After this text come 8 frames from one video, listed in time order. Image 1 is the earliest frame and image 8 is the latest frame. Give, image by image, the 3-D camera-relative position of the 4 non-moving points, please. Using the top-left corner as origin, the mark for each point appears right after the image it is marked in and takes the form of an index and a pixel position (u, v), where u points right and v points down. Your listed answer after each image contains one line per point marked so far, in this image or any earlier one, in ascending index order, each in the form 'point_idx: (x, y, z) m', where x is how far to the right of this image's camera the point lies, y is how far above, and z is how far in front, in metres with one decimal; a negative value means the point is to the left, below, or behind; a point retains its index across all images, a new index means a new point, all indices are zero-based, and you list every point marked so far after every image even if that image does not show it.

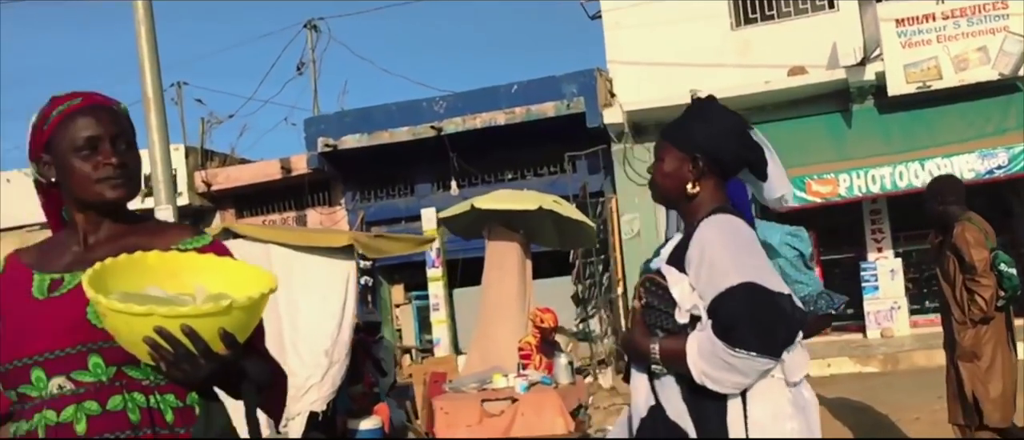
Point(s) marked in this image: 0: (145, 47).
0: (-3.6, +1.7, +10.0) m
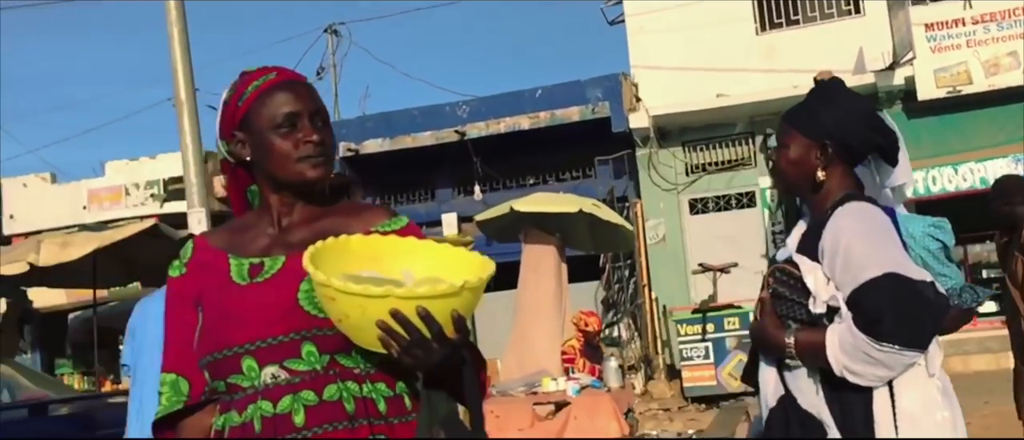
0: (-3.3, +1.7, +9.9) m
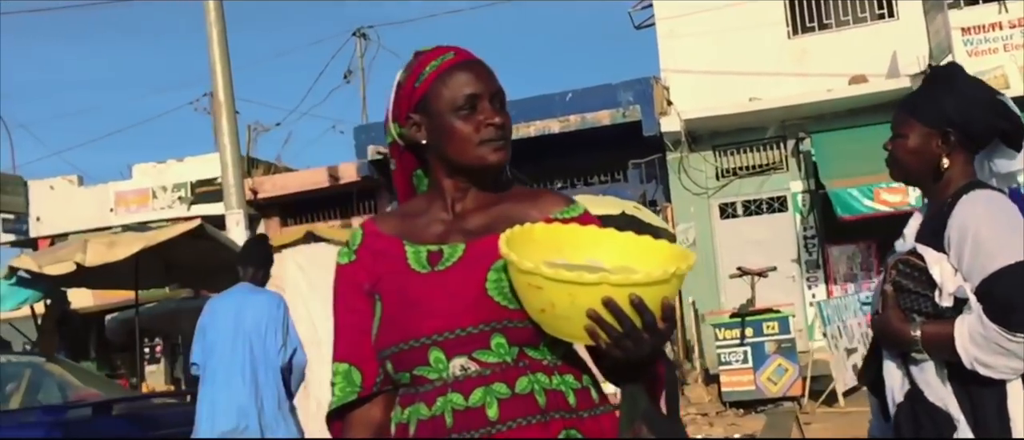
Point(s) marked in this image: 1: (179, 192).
0: (-2.9, +1.7, +9.9) m
1: (-5.4, +0.5, +16.4) m
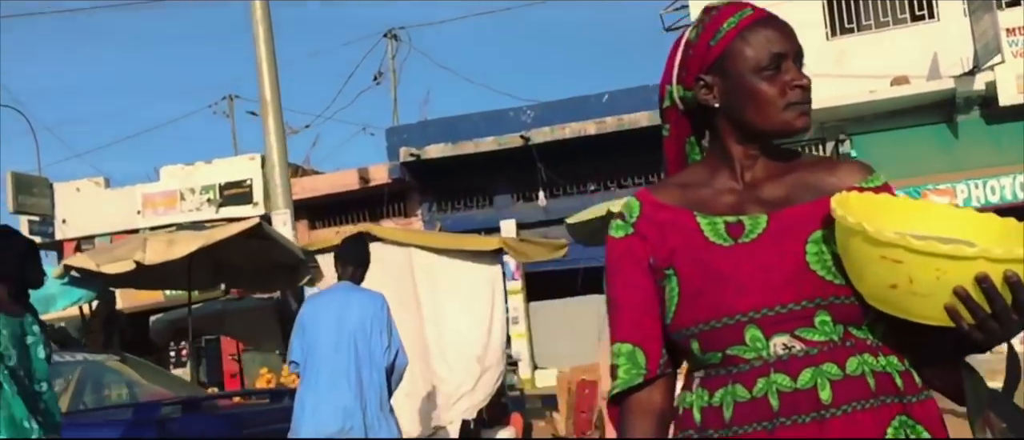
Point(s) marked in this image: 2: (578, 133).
0: (-2.4, +1.7, +9.8) m
1: (-4.9, +0.4, +16.3) m
2: (+0.9, +1.2, +13.8) m
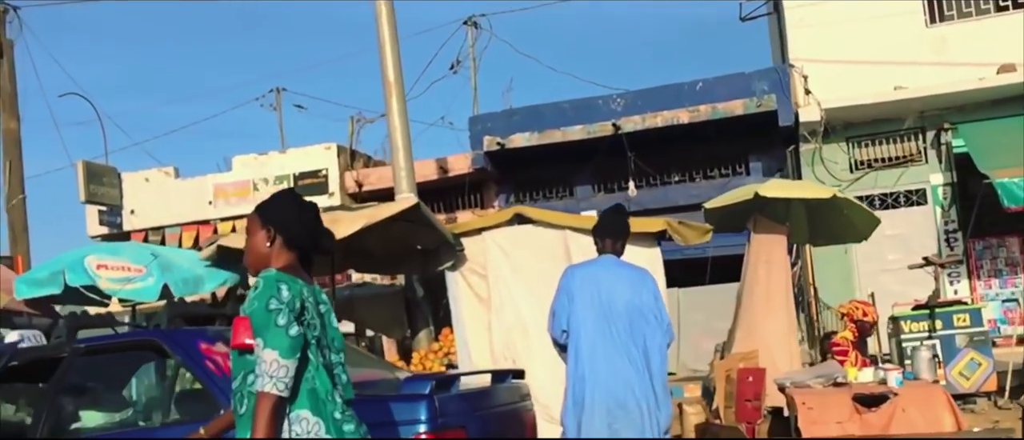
0: (-1.2, +1.8, +9.5) m
1: (-3.6, +0.6, +16.0) m
2: (+2.1, +1.3, +13.6) m
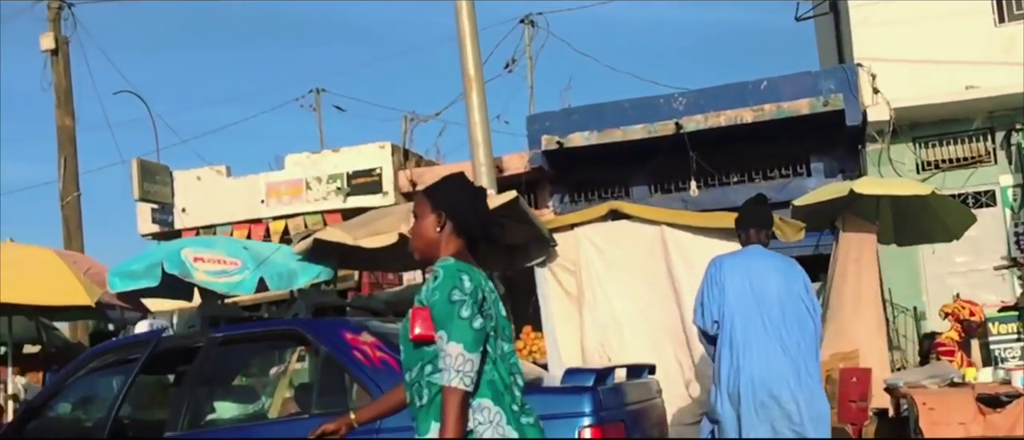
0: (-0.4, +1.8, +9.4) m
1: (-2.8, +0.6, +15.9) m
2: (+3.0, +1.3, +13.4) m
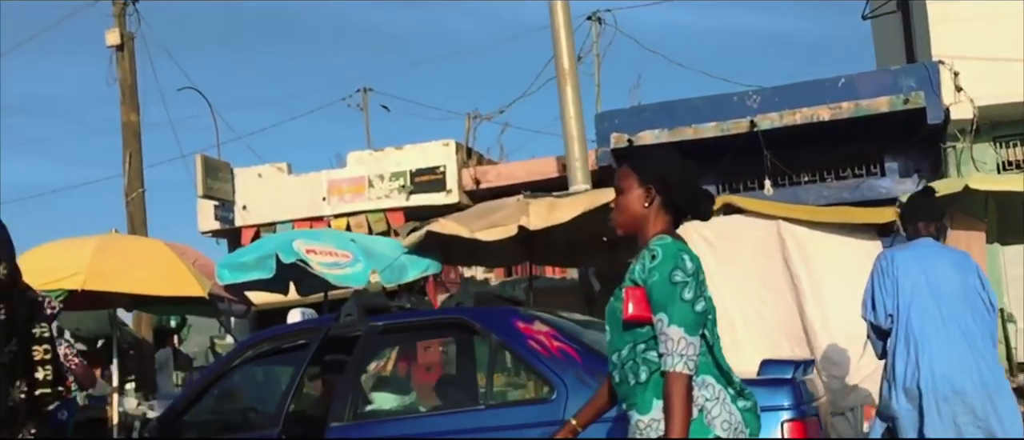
0: (+0.4, +1.9, +9.2) m
1: (-1.8, +0.6, +15.8) m
2: (+3.9, +1.3, +13.2) m
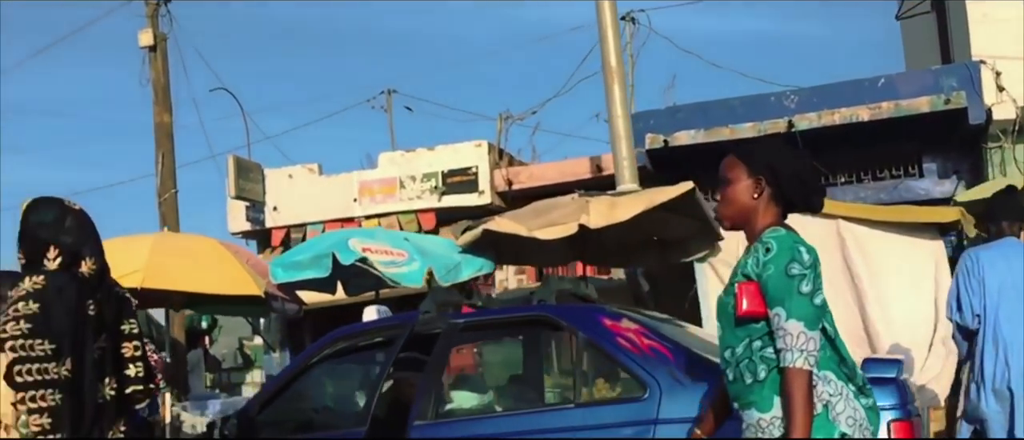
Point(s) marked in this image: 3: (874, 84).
0: (+0.9, +1.9, +9.2) m
1: (-1.3, +0.6, +15.8) m
2: (+4.4, +1.3, +13.0) m
3: (+4.7, +1.8, +13.3) m
